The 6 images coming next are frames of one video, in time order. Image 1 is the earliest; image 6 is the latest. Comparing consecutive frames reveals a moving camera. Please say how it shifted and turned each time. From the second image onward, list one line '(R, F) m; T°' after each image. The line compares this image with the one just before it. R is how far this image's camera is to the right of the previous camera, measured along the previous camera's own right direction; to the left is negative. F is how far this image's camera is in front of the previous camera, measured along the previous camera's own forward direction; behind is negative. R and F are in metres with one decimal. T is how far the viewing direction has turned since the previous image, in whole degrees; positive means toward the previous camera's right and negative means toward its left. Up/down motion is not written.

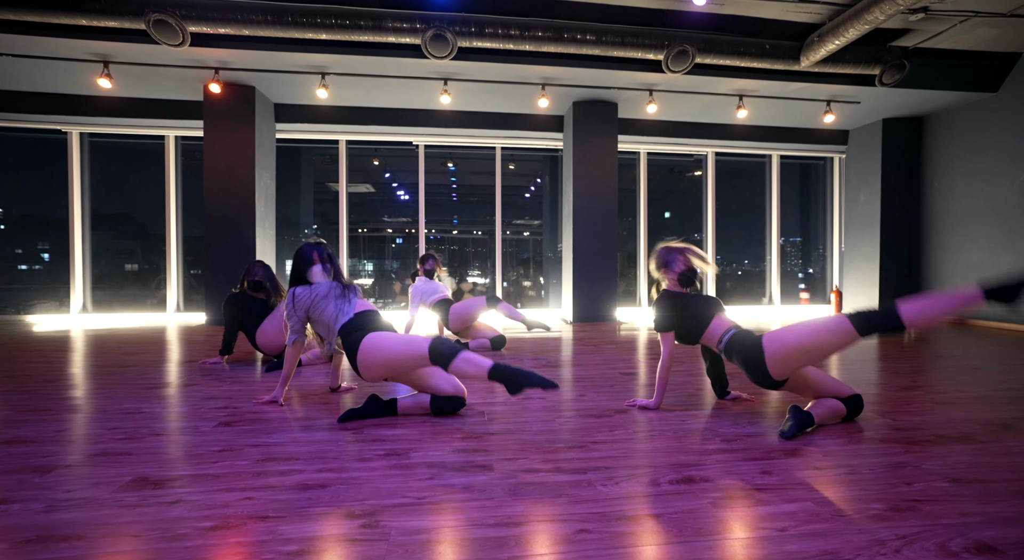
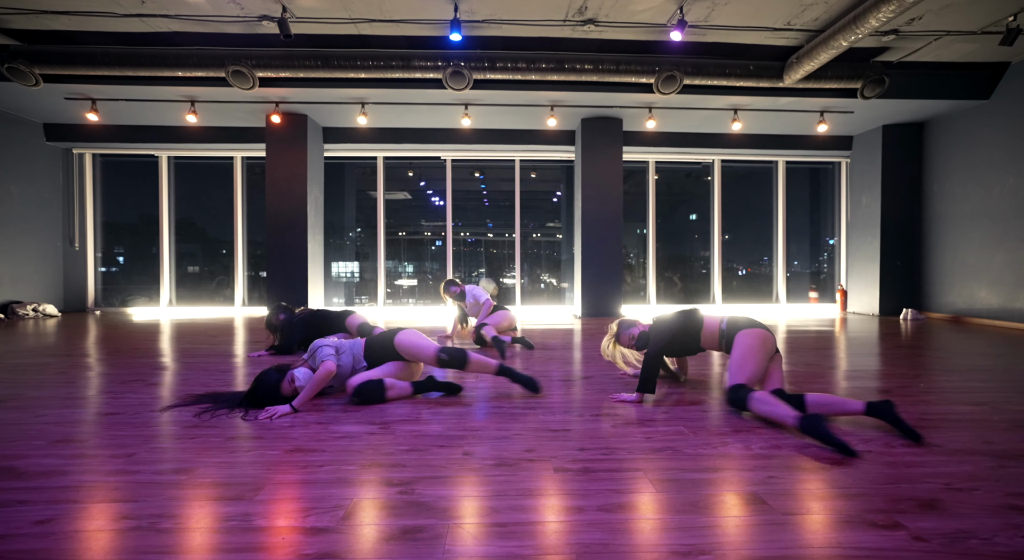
(+0.4, -0.8) m; -5°
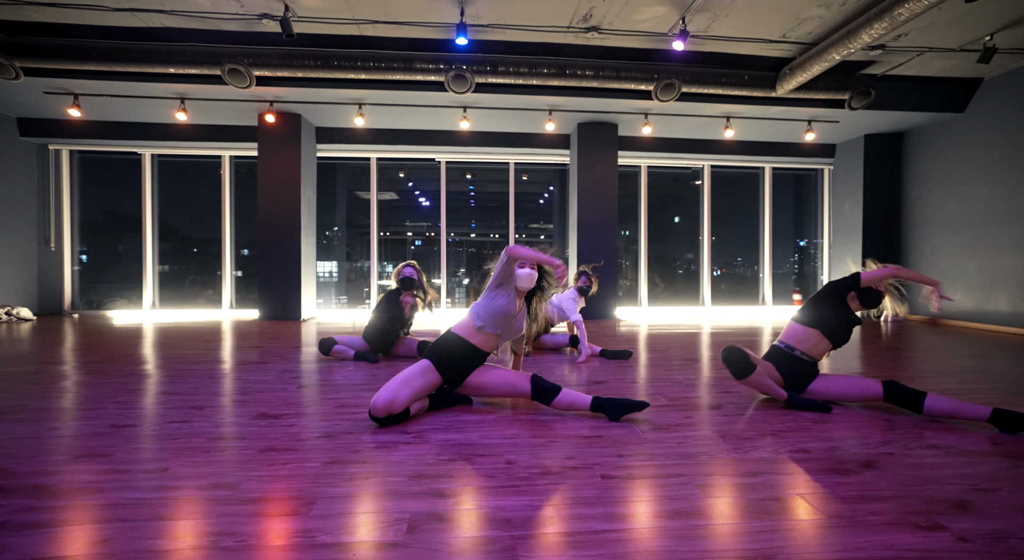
(-0.3, 0.0) m; +3°
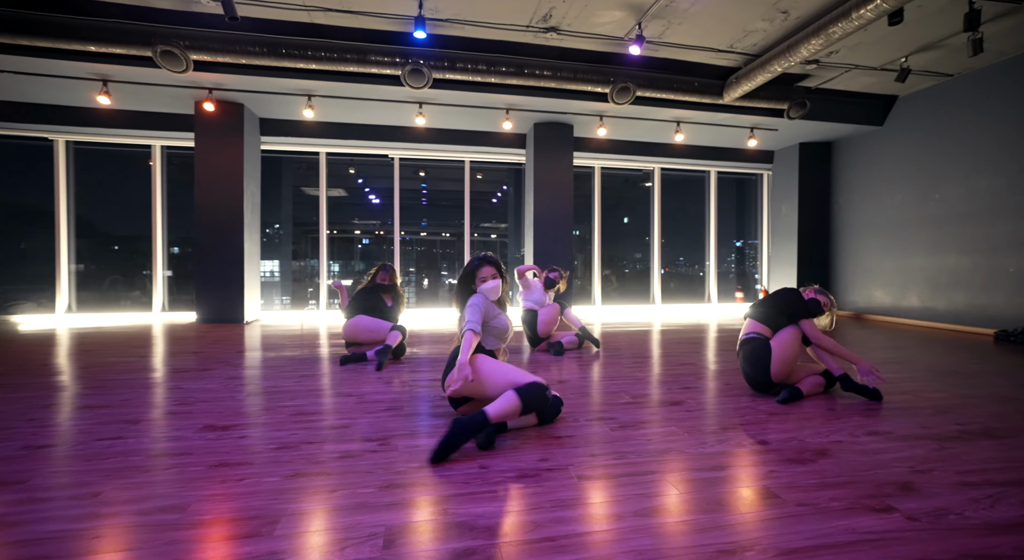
(-0.2, +0.1) m; +7°
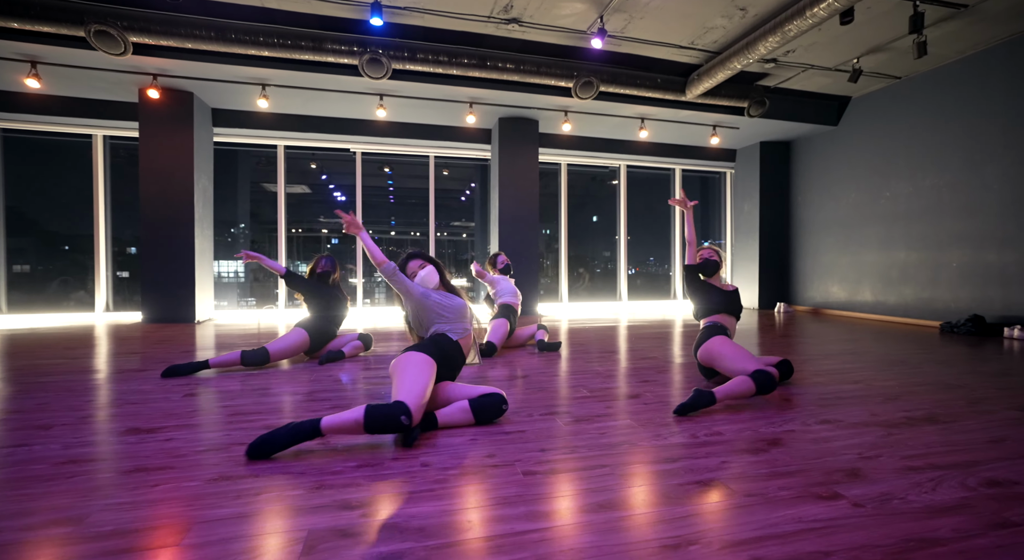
(+0.1, +0.1) m; +3°
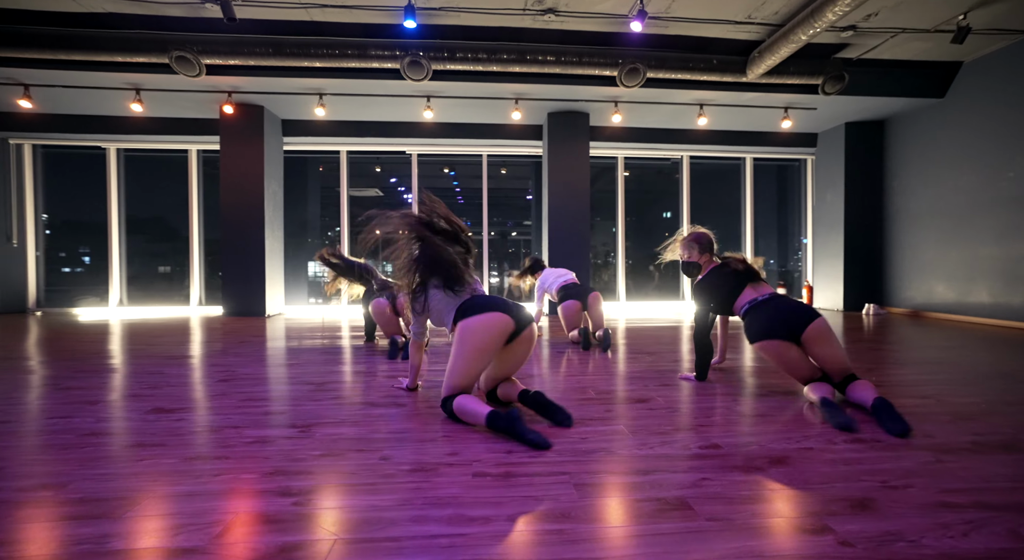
(+0.6, +0.2) m; -11°
